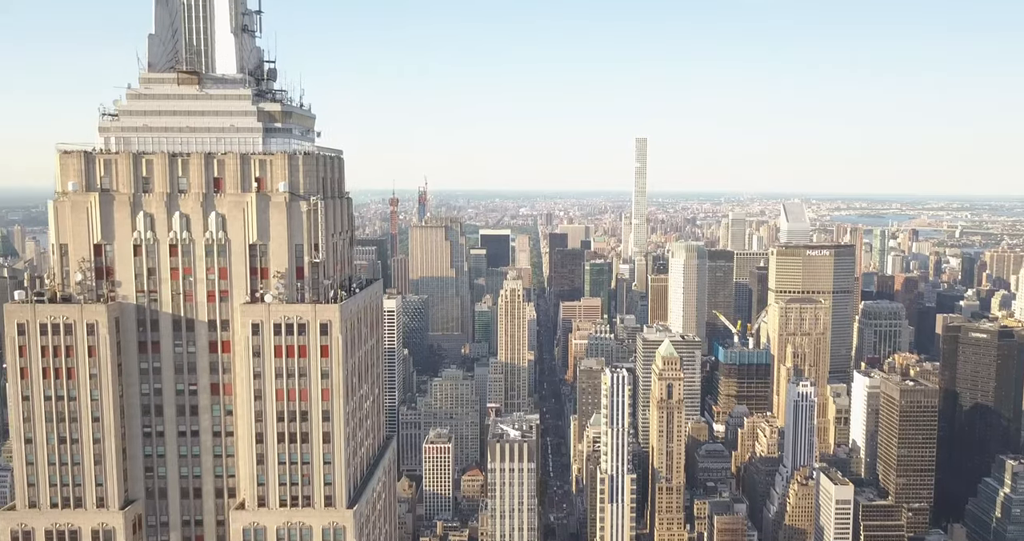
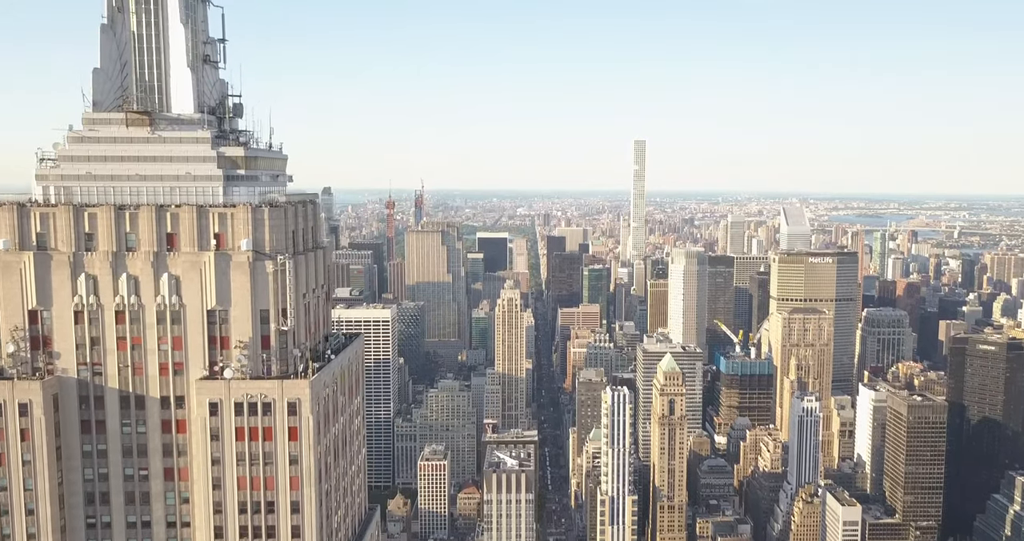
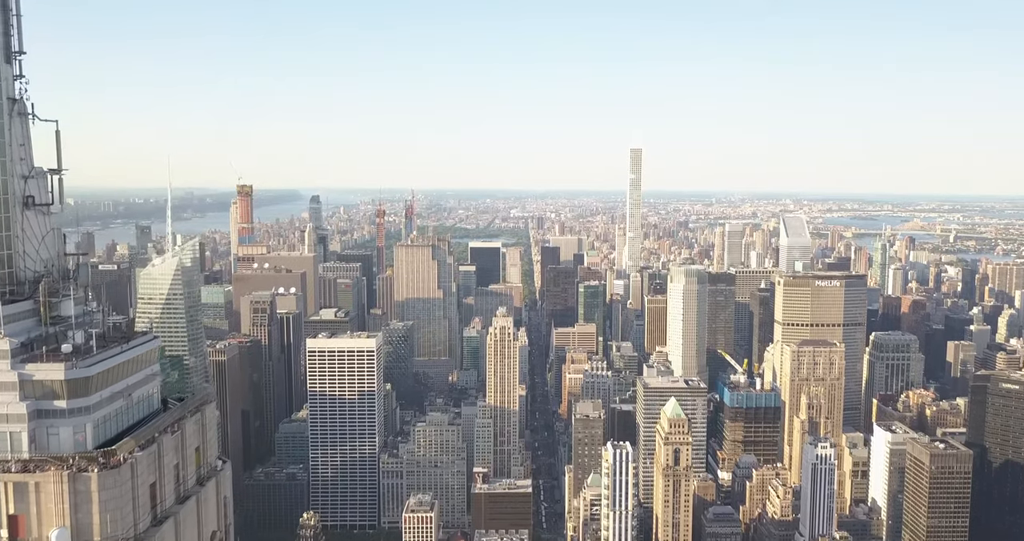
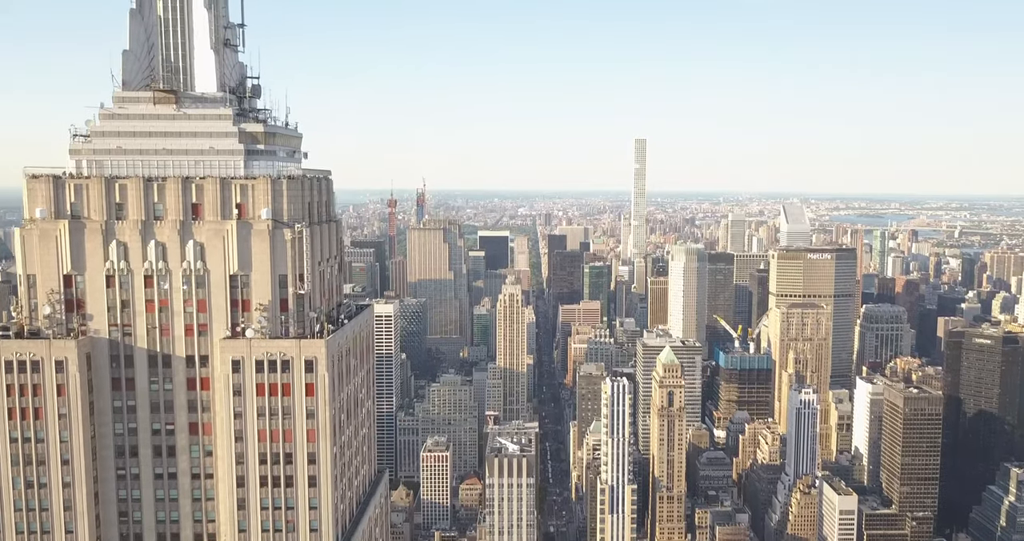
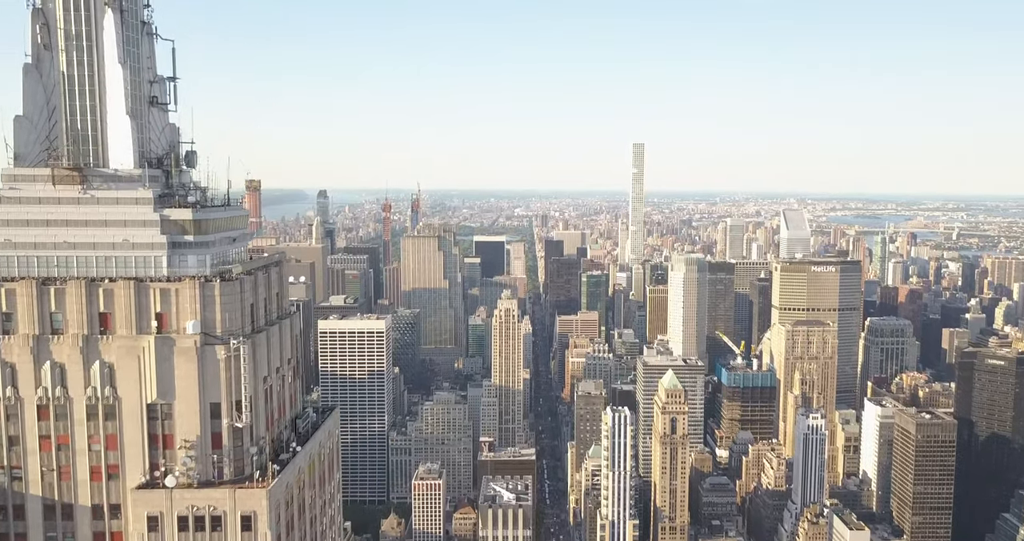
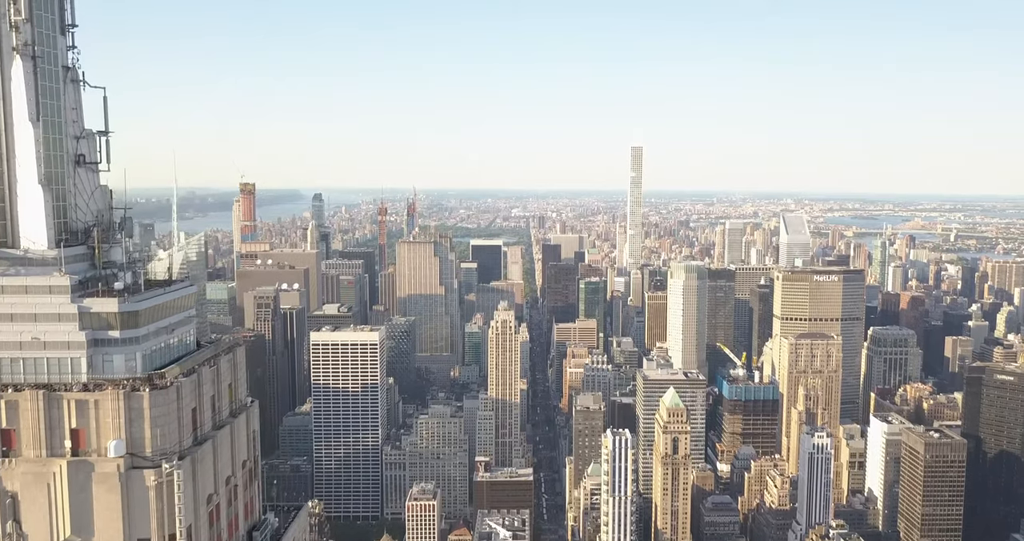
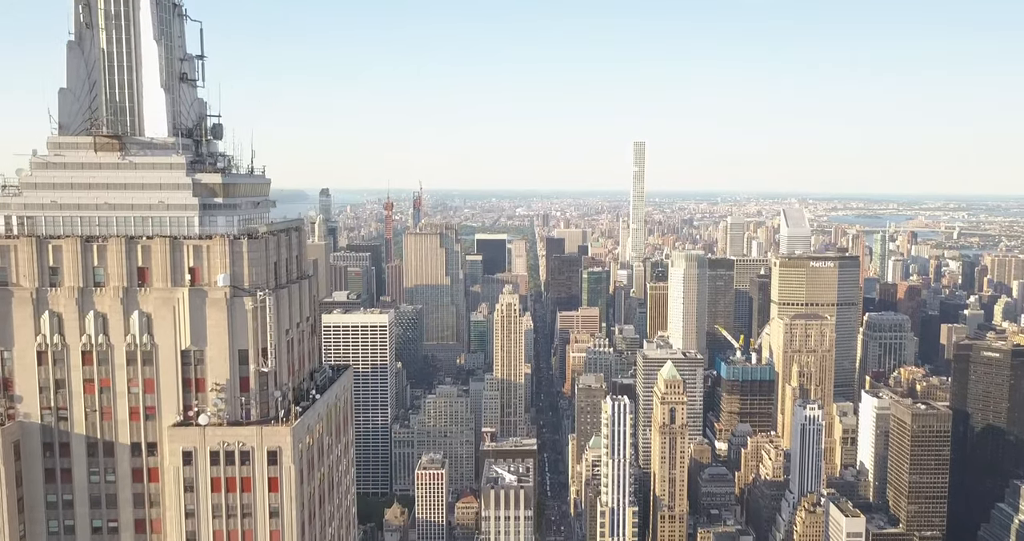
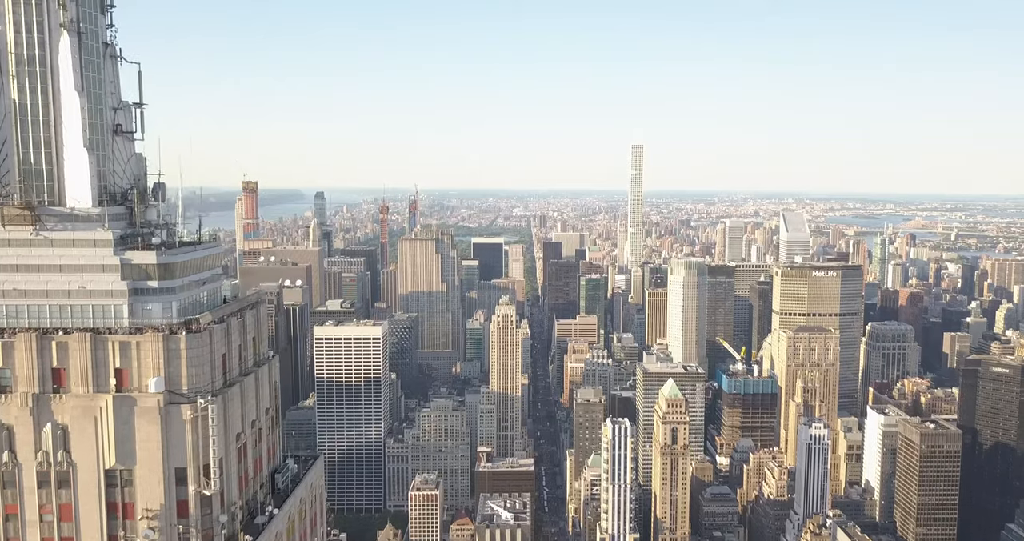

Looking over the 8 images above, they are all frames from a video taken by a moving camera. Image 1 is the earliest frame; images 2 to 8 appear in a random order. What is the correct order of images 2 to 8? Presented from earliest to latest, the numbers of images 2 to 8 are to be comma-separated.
4, 2, 7, 5, 8, 6, 3
